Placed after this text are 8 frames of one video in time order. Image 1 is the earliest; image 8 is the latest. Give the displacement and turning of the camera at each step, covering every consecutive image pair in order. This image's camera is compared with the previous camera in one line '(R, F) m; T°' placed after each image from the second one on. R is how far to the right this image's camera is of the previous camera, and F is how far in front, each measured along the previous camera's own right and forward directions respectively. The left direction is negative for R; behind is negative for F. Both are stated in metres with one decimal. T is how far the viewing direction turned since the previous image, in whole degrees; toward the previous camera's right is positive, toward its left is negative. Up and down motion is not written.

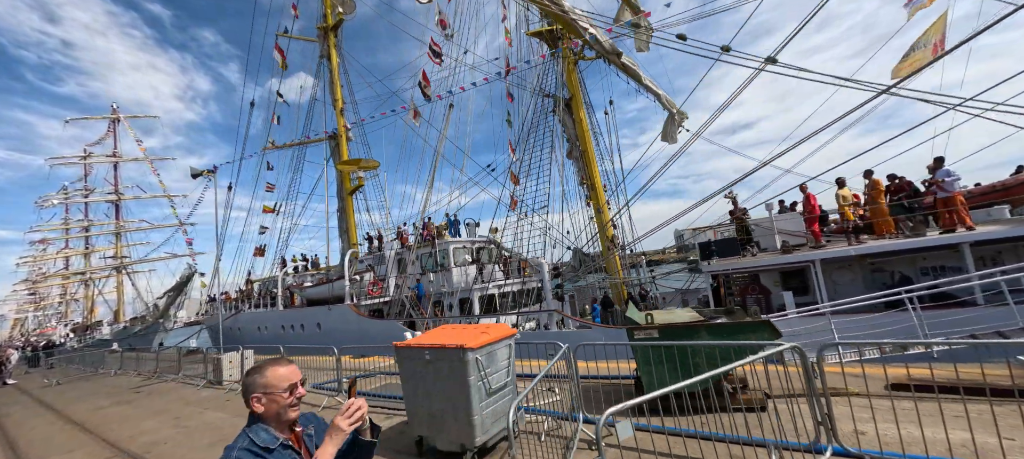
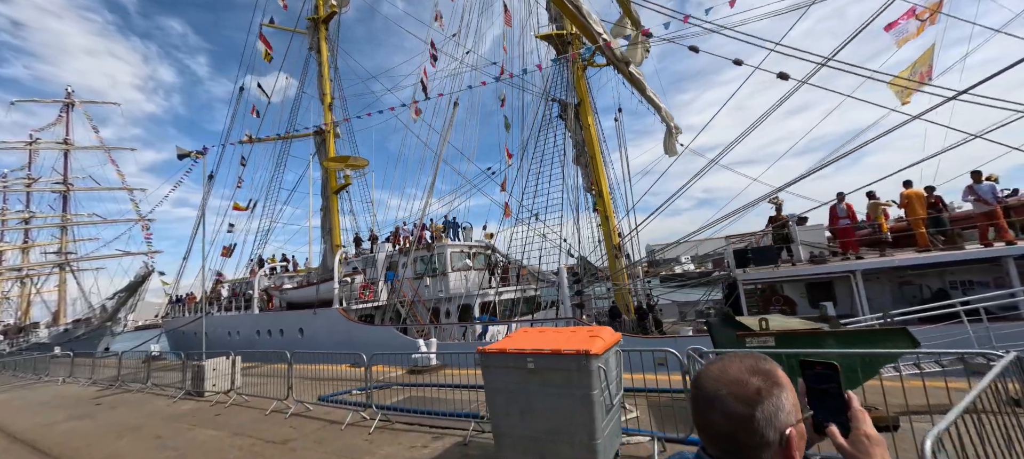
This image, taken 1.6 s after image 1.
(-1.0, +0.7) m; +4°
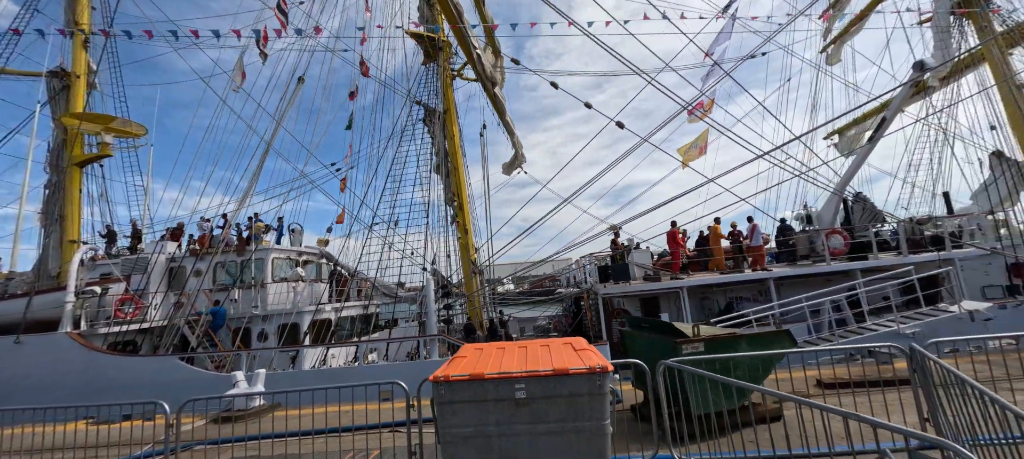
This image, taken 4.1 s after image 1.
(-0.8, +1.4) m; +24°
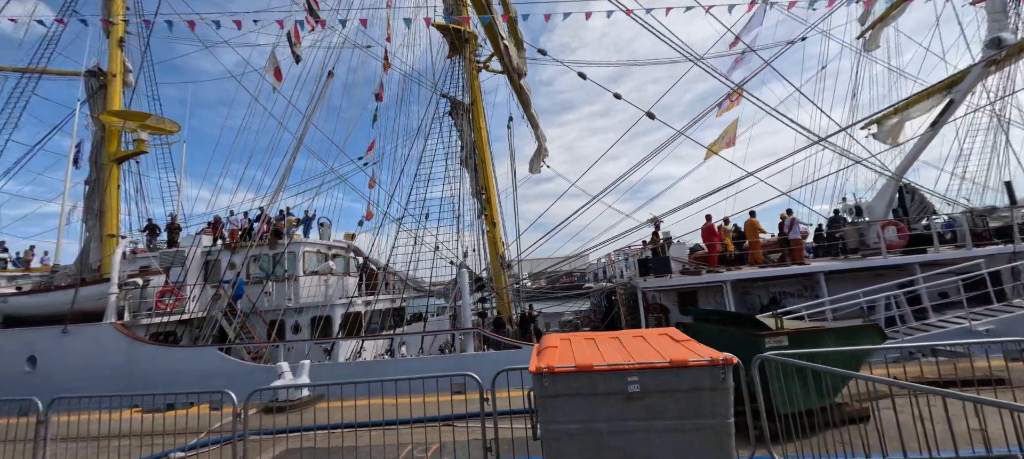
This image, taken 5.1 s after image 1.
(-0.3, +0.1) m; -2°
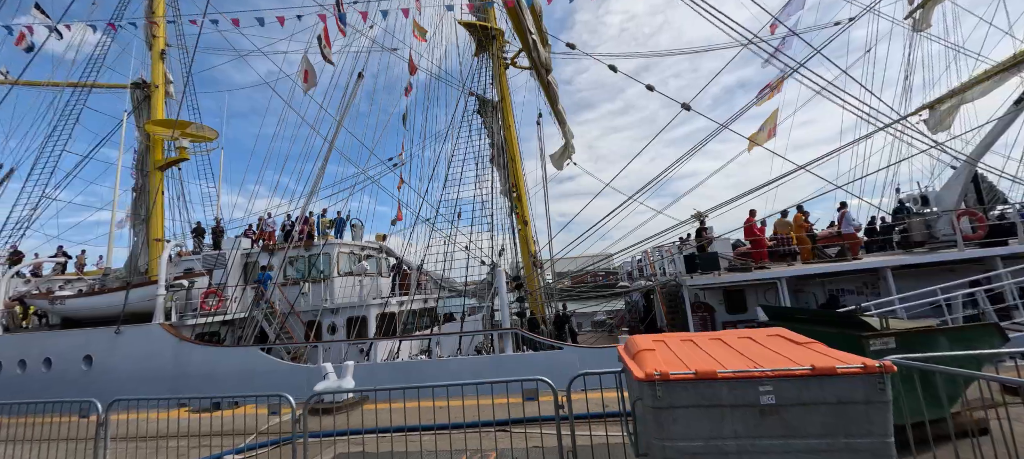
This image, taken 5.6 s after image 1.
(-0.2, +0.1) m; -3°
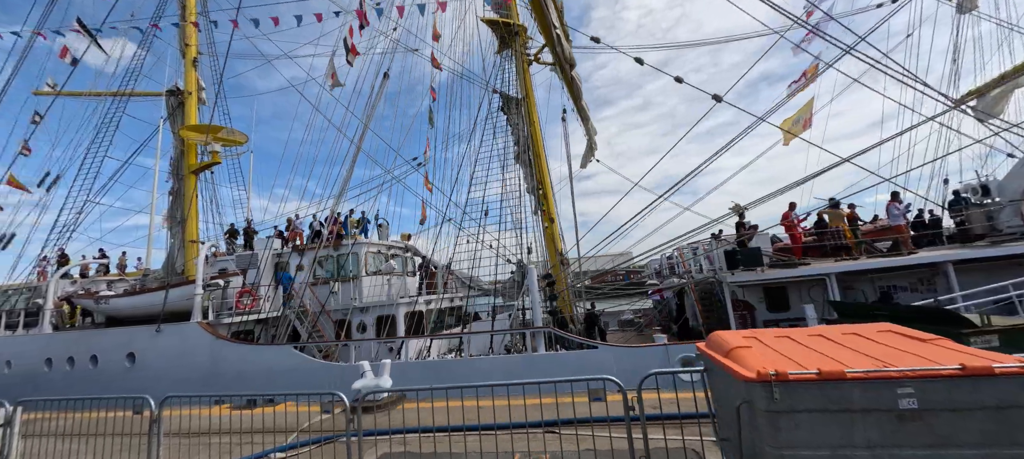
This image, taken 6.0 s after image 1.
(-0.2, +0.1) m; -3°
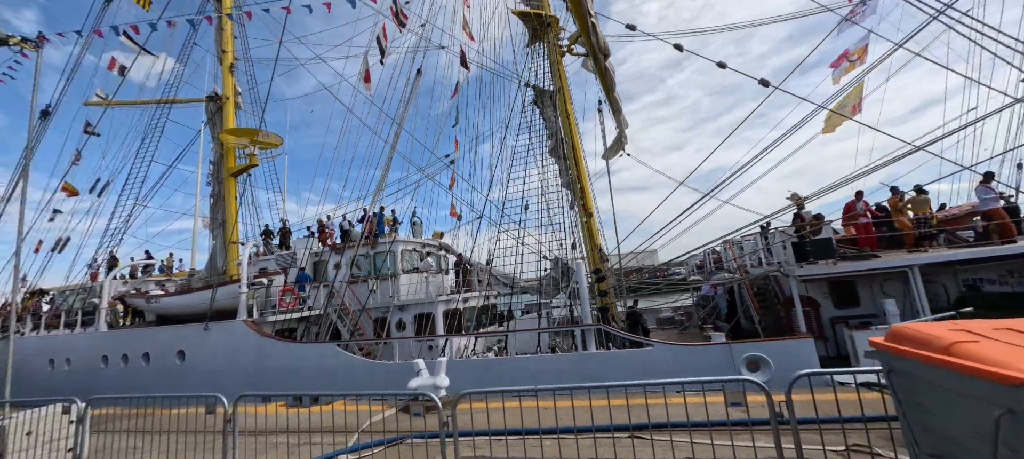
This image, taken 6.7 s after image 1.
(-0.3, +0.2) m; -3°
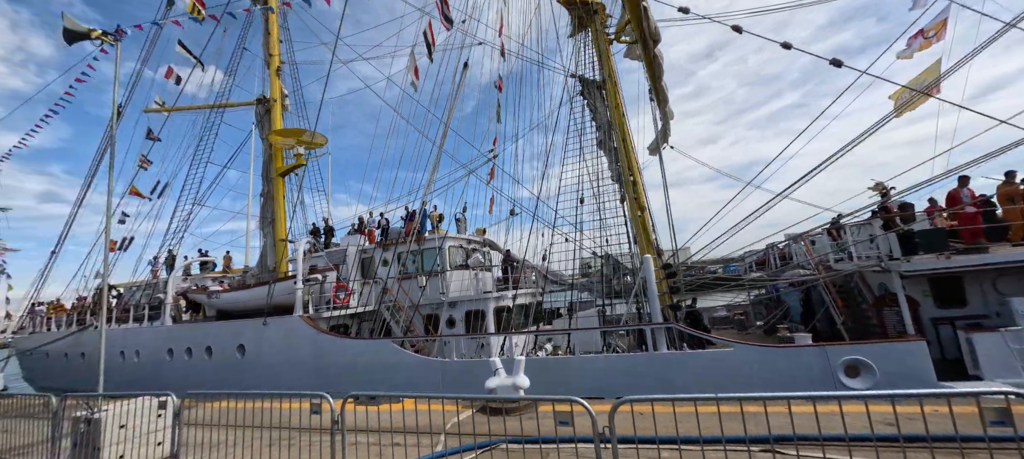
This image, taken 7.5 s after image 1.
(-0.5, +0.2) m; -4°
